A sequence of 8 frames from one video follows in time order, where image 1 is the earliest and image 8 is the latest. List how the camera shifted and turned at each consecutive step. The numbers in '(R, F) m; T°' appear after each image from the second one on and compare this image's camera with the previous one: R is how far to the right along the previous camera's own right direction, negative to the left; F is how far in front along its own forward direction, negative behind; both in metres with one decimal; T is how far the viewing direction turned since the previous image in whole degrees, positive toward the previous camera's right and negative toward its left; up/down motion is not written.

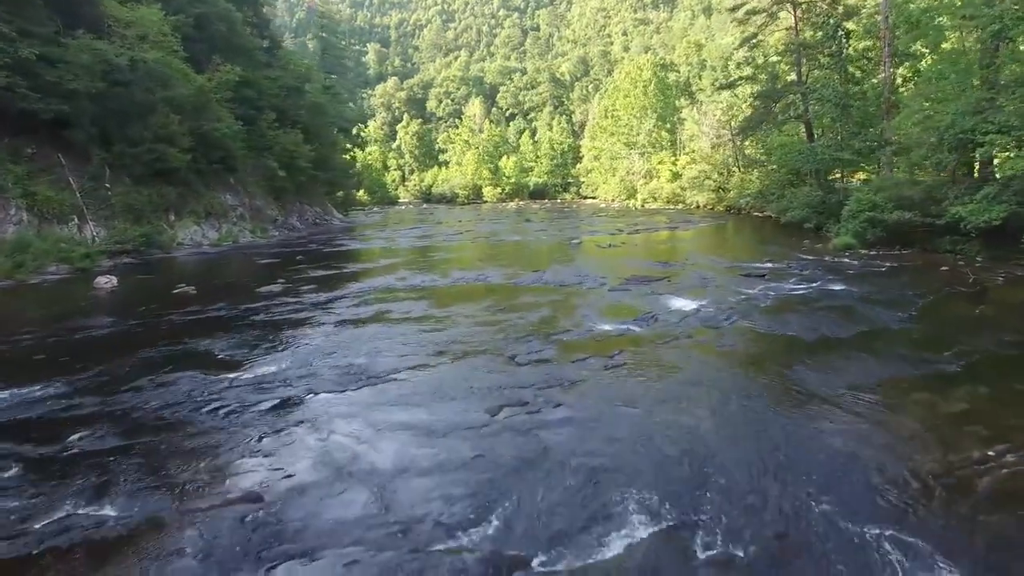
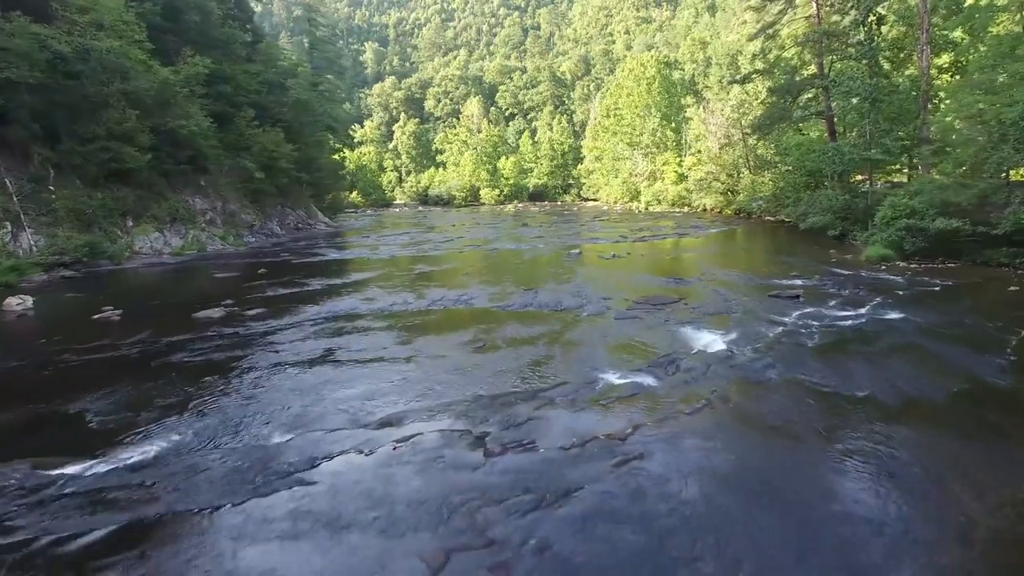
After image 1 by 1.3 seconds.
(+0.2, +2.4) m; 0°
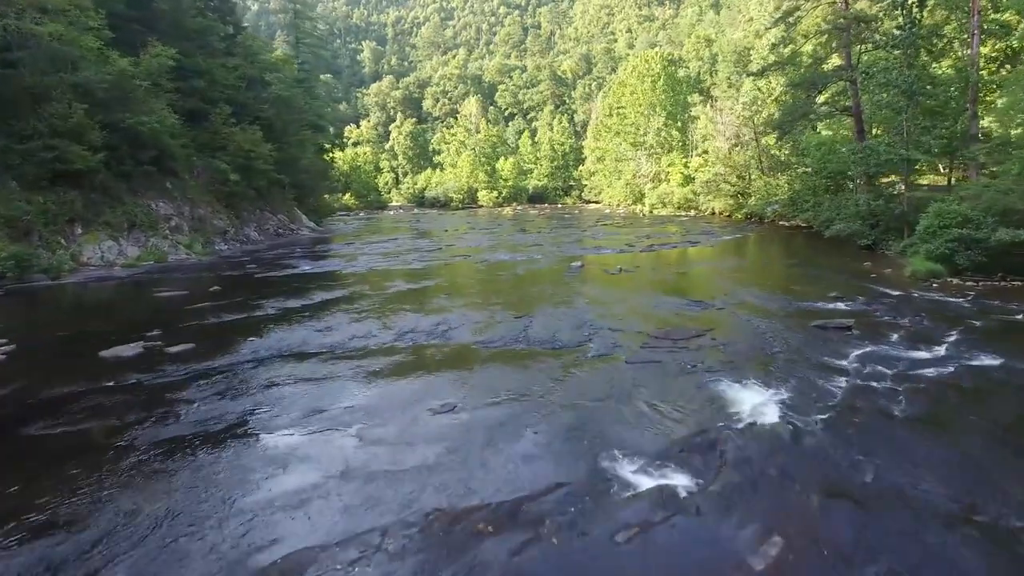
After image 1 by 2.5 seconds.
(+0.2, +2.4) m; 0°
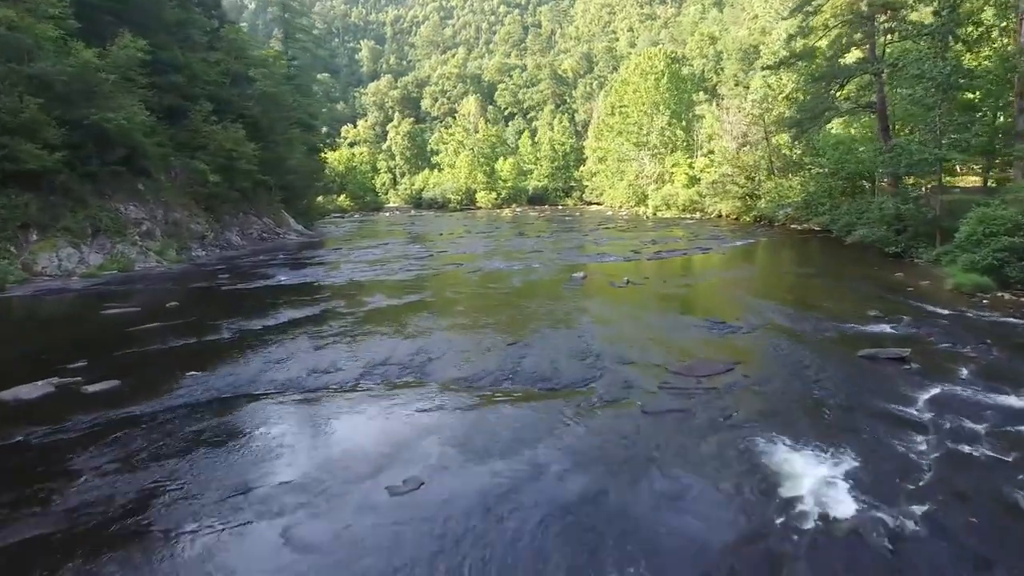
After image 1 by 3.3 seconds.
(+0.1, +1.8) m; 0°
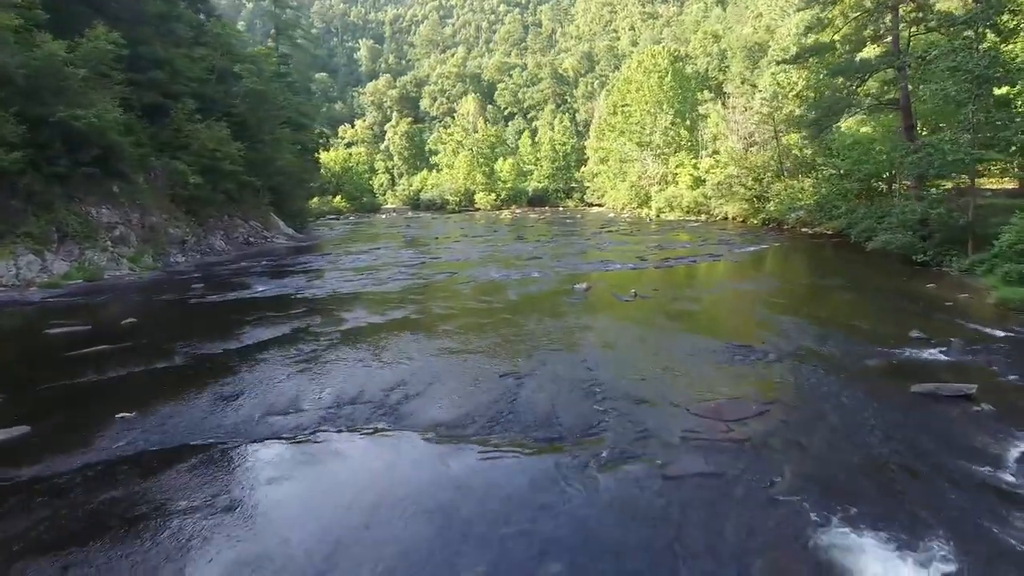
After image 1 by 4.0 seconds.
(+0.1, +1.4) m; 0°
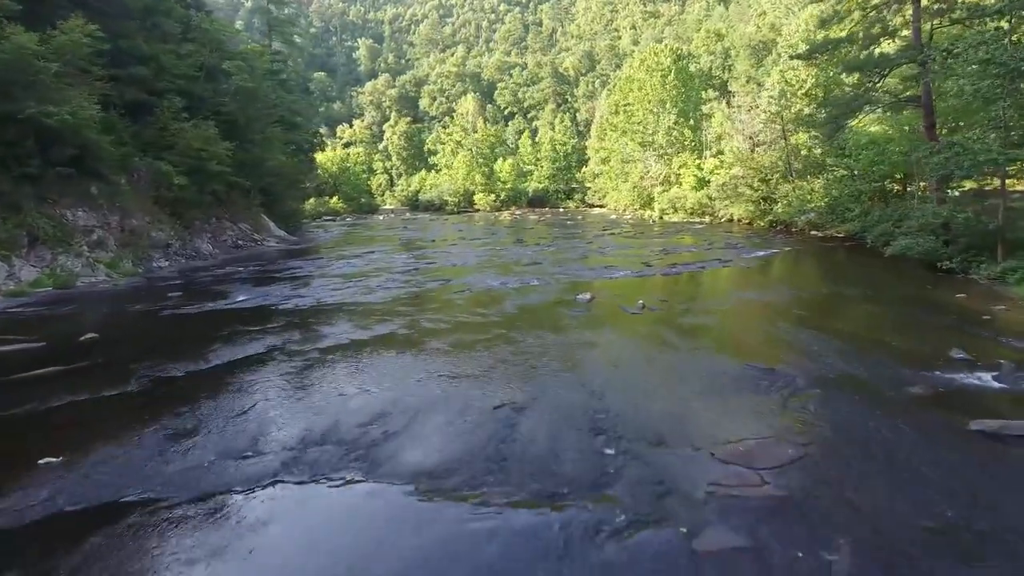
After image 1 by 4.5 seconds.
(0.0, +1.1) m; 0°
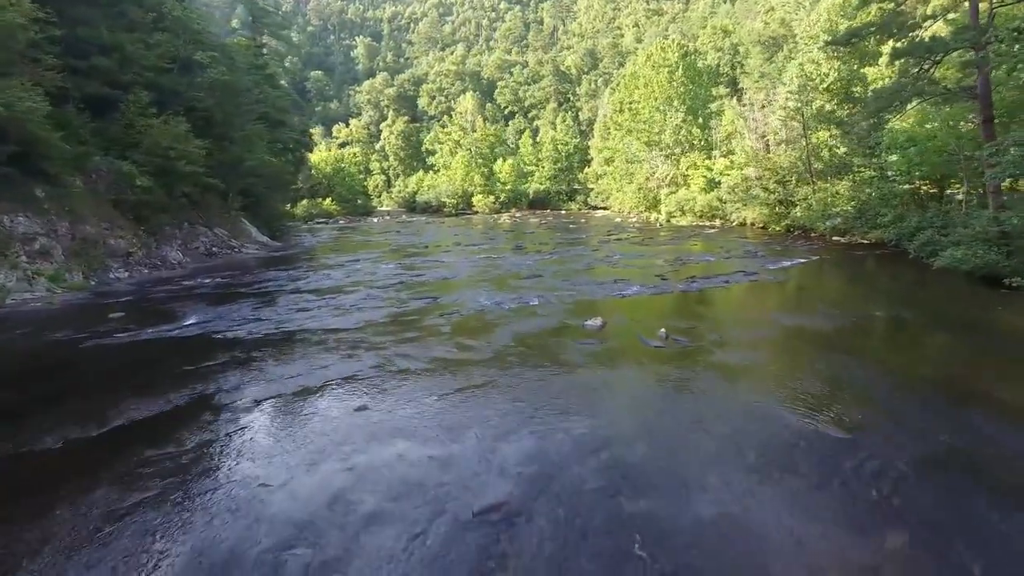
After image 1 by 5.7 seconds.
(+0.1, +2.4) m; 0°
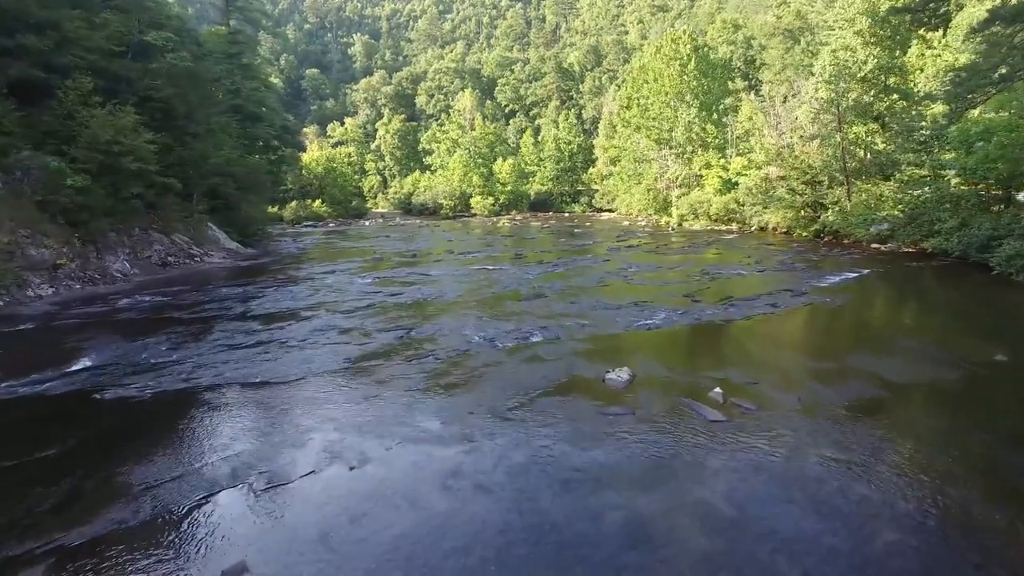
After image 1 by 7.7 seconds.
(+0.1, +3.4) m; 0°
